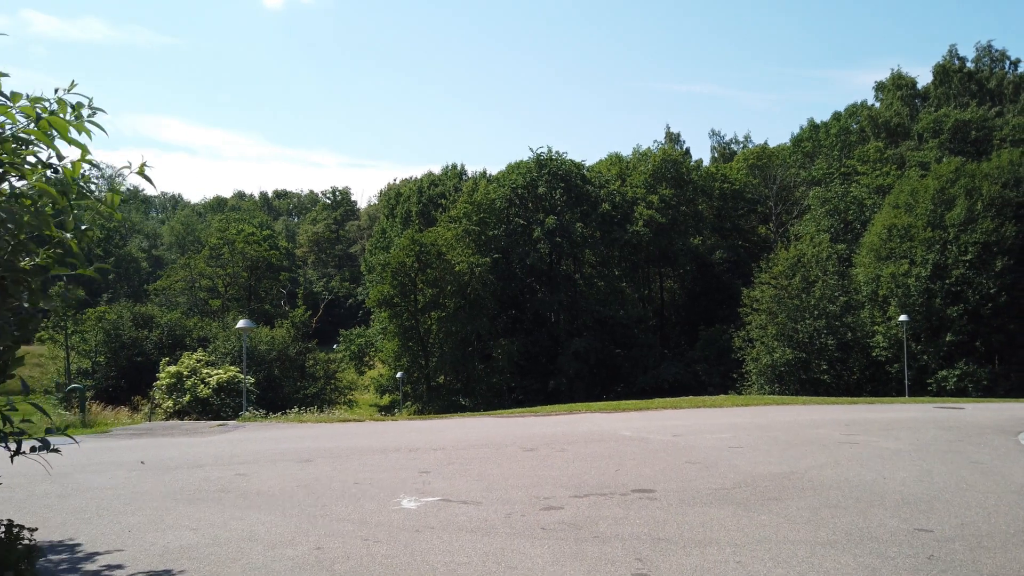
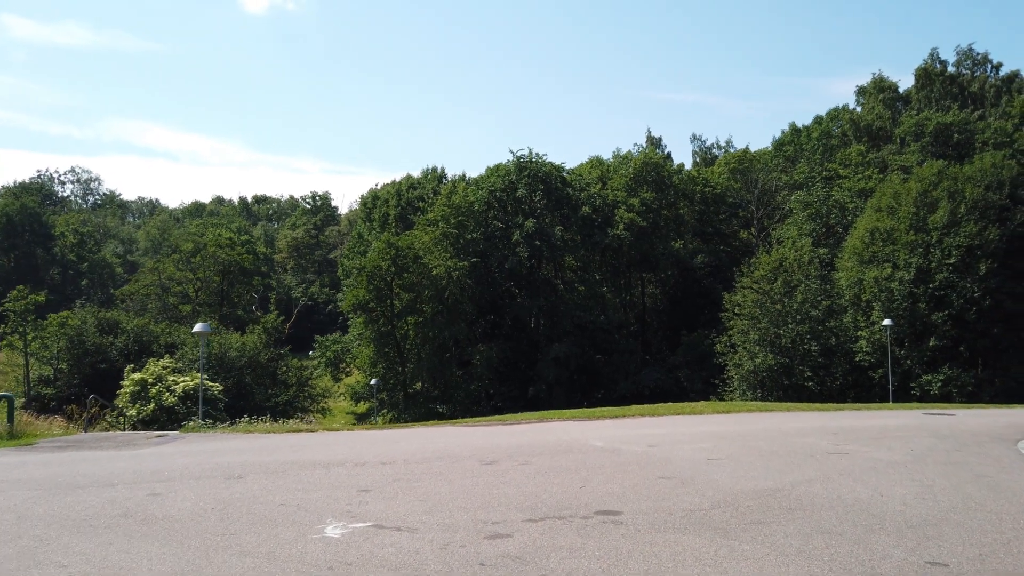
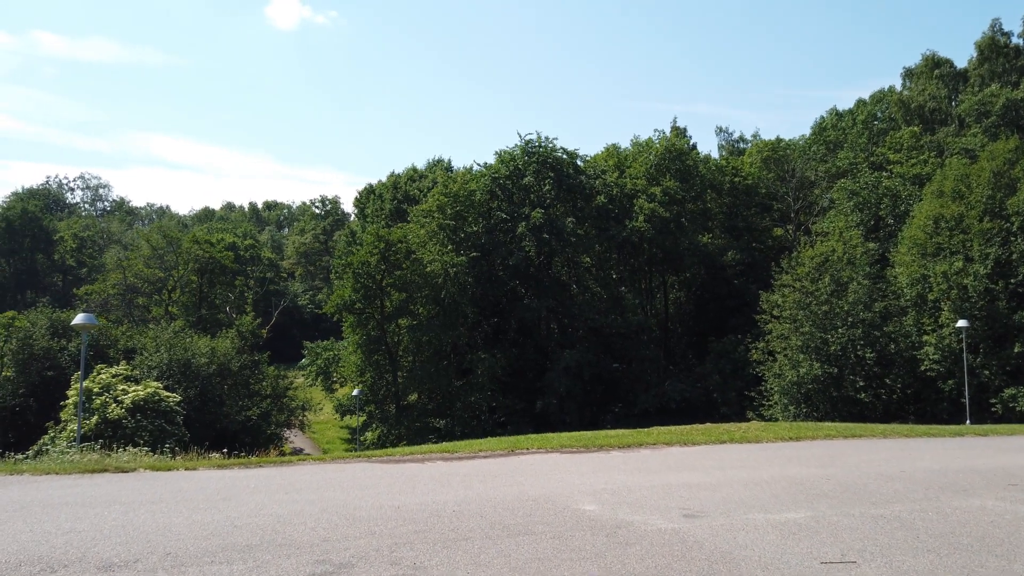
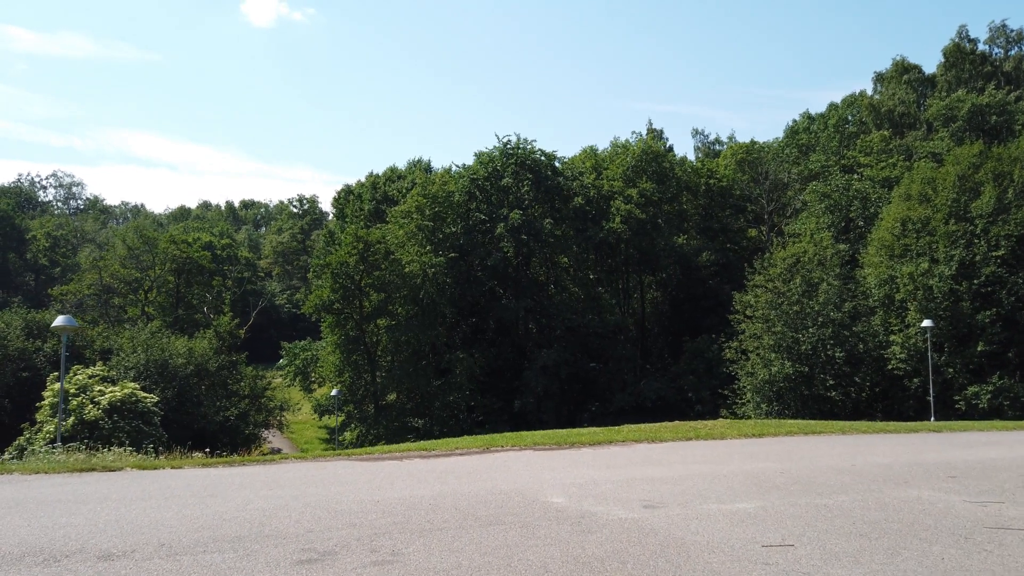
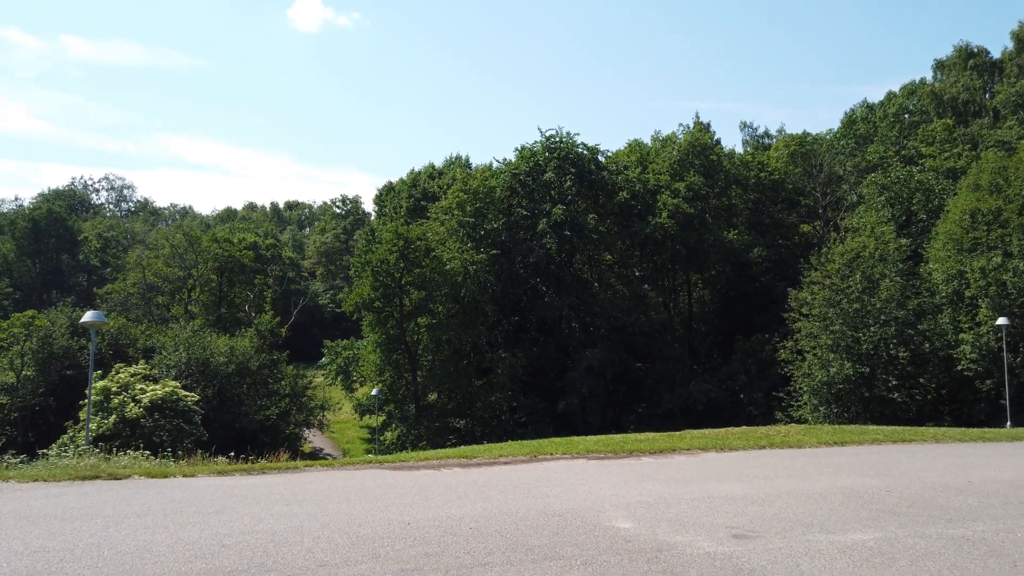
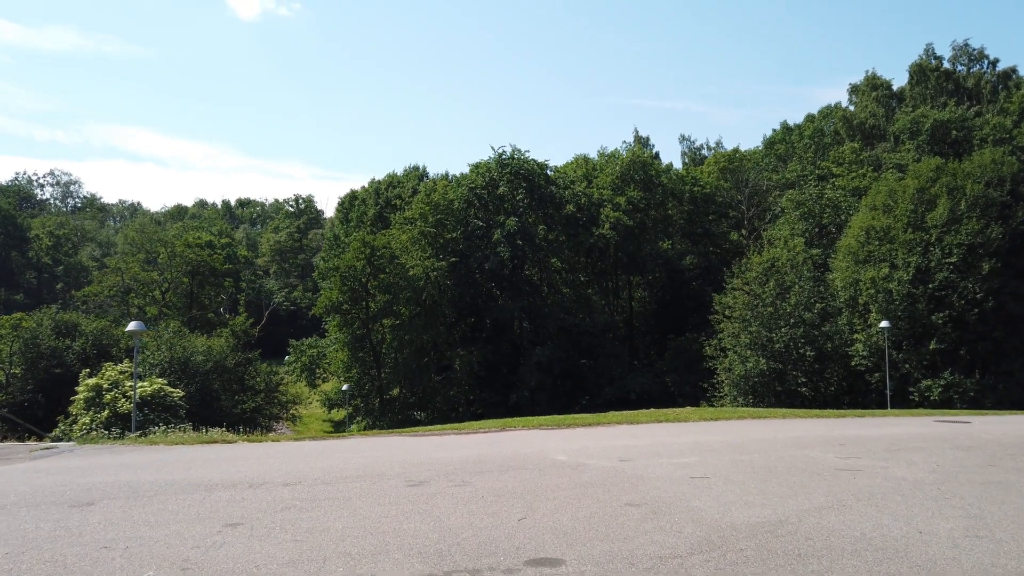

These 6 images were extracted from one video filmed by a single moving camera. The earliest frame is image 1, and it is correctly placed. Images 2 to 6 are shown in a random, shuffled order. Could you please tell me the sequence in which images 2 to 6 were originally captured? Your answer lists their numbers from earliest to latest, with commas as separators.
2, 6, 4, 3, 5
